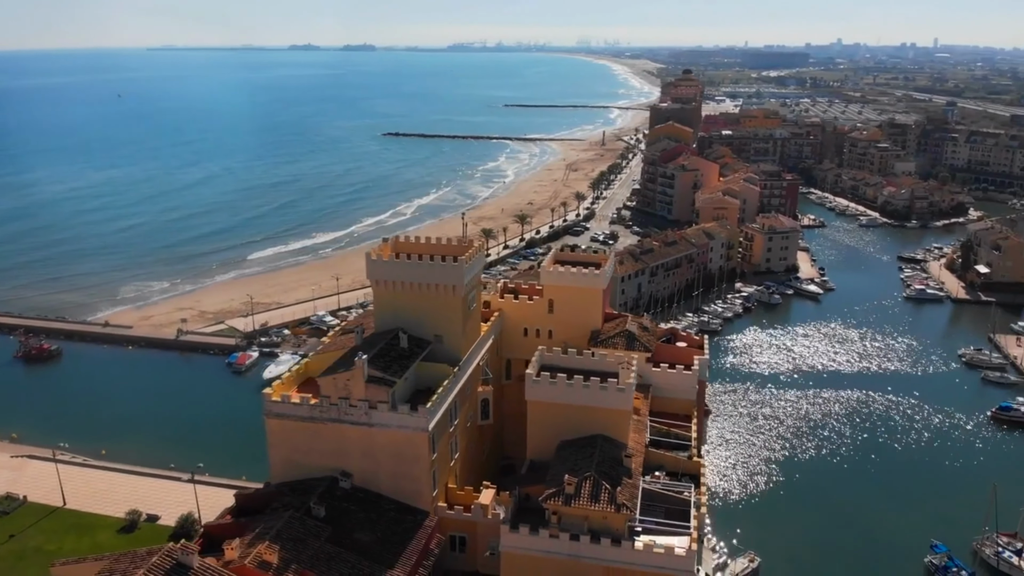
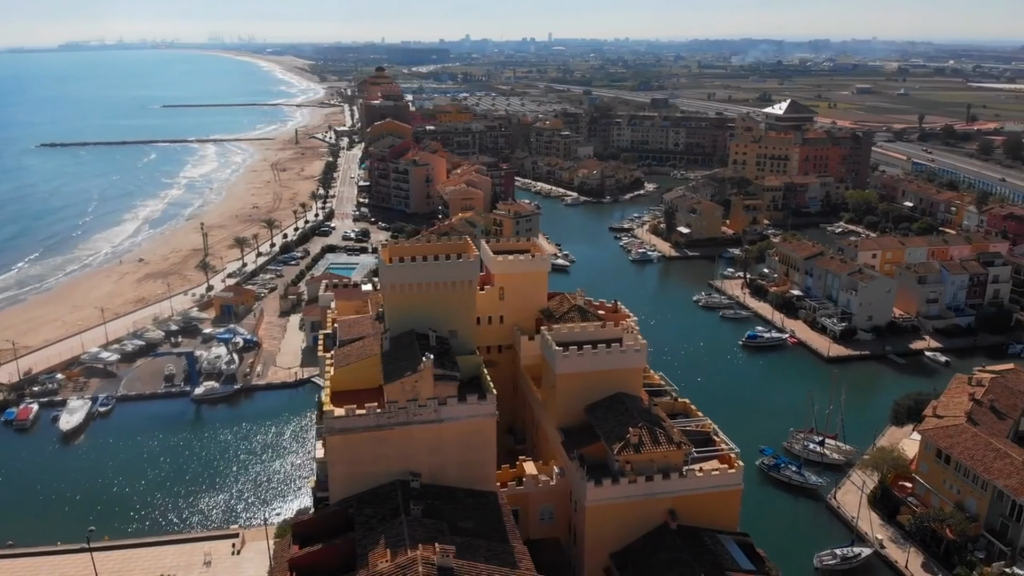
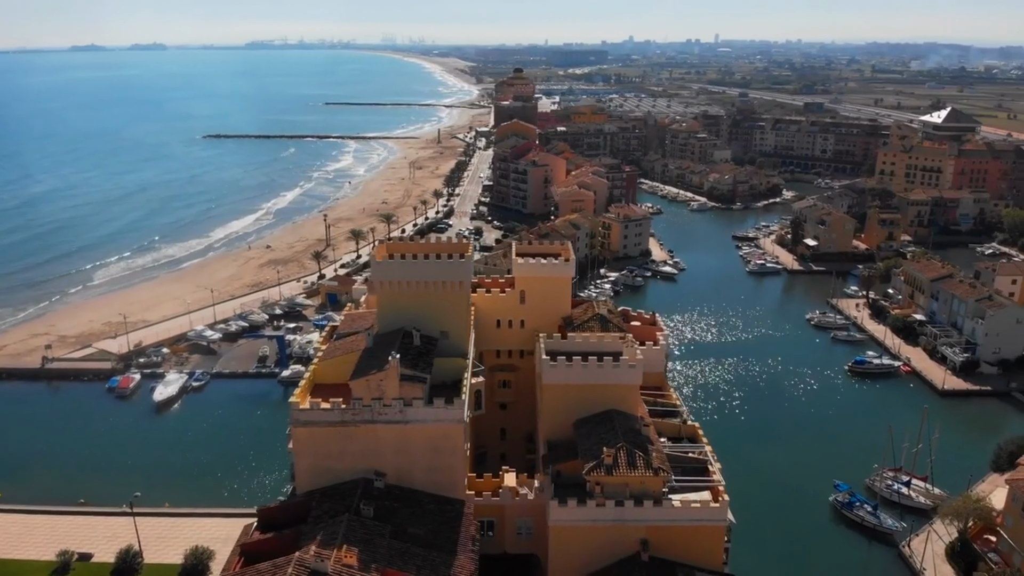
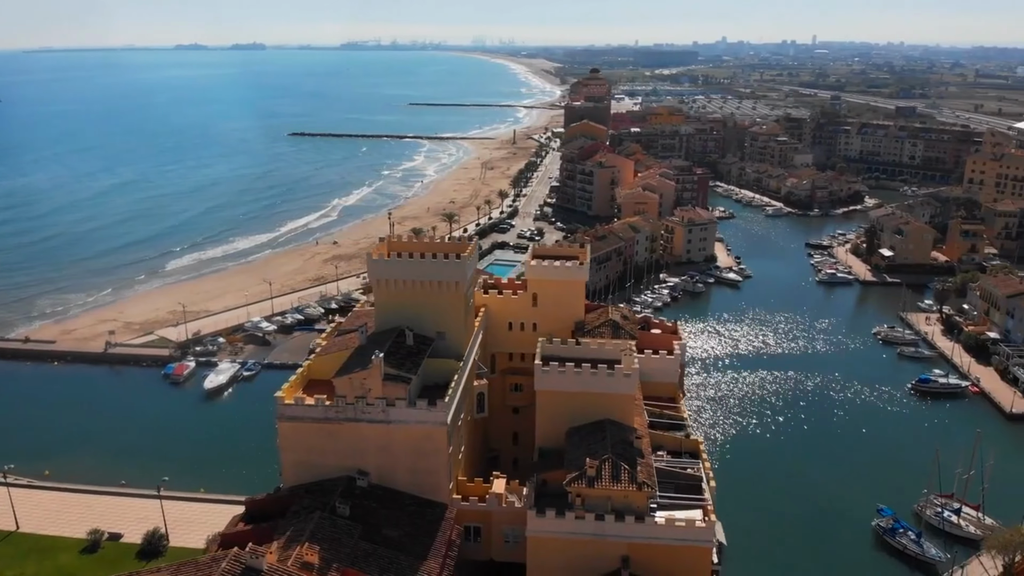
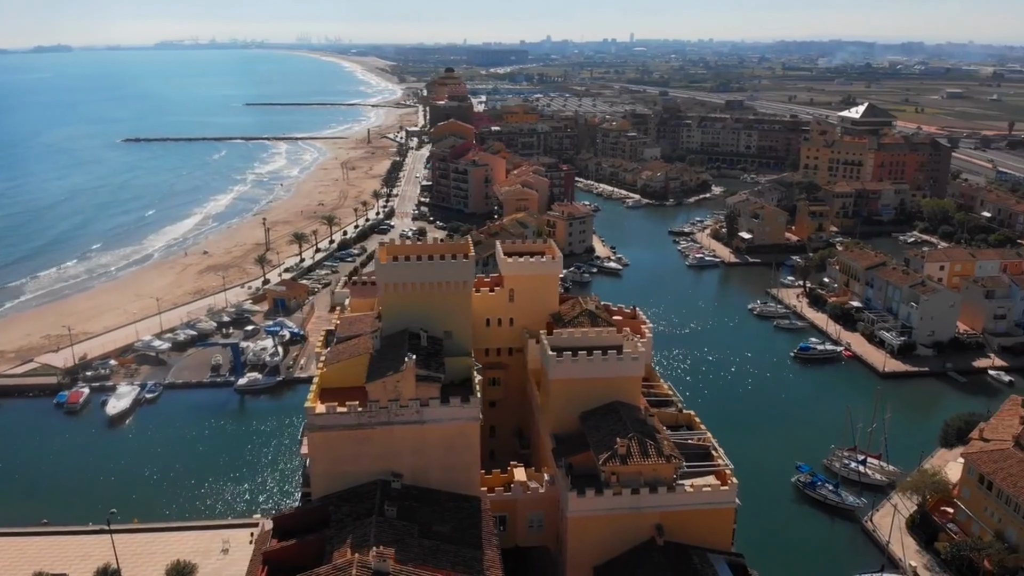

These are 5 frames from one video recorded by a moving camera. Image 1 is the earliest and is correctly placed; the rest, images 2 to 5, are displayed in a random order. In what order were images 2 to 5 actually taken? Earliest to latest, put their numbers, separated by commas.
4, 3, 5, 2
